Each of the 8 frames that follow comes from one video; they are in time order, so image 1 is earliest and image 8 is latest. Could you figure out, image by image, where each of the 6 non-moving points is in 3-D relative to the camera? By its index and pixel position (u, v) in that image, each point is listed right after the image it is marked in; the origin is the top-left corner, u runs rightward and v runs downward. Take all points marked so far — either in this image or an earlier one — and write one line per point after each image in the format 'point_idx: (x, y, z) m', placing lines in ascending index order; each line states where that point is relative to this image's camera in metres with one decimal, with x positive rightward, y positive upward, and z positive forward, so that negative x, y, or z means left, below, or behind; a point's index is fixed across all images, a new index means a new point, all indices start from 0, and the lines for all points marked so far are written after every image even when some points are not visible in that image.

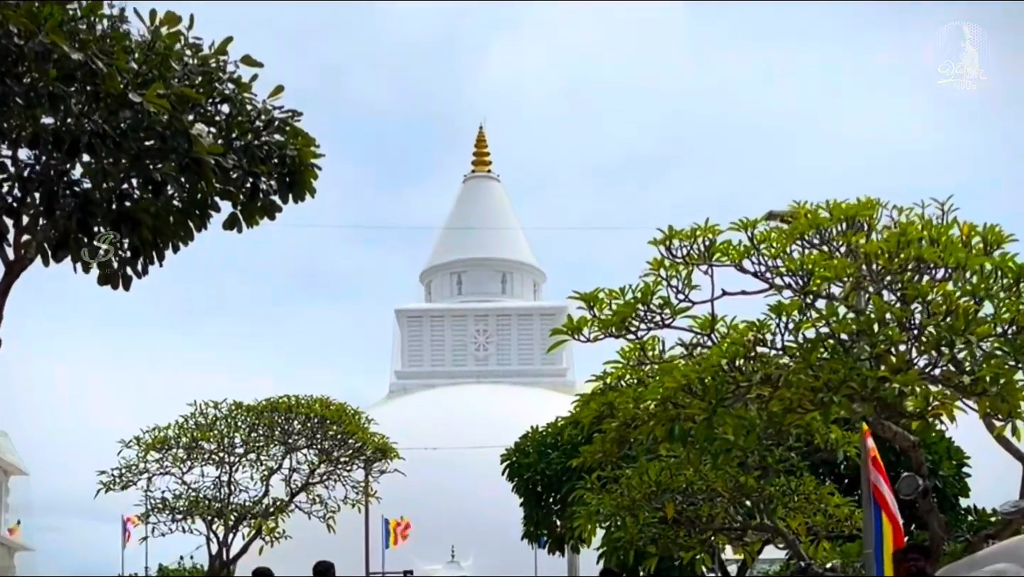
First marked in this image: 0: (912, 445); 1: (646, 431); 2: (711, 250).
0: (+3.3, -1.3, +13.7) m
1: (+0.9, -1.0, +11.5) m
2: (+1.4, +0.3, +12.0) m
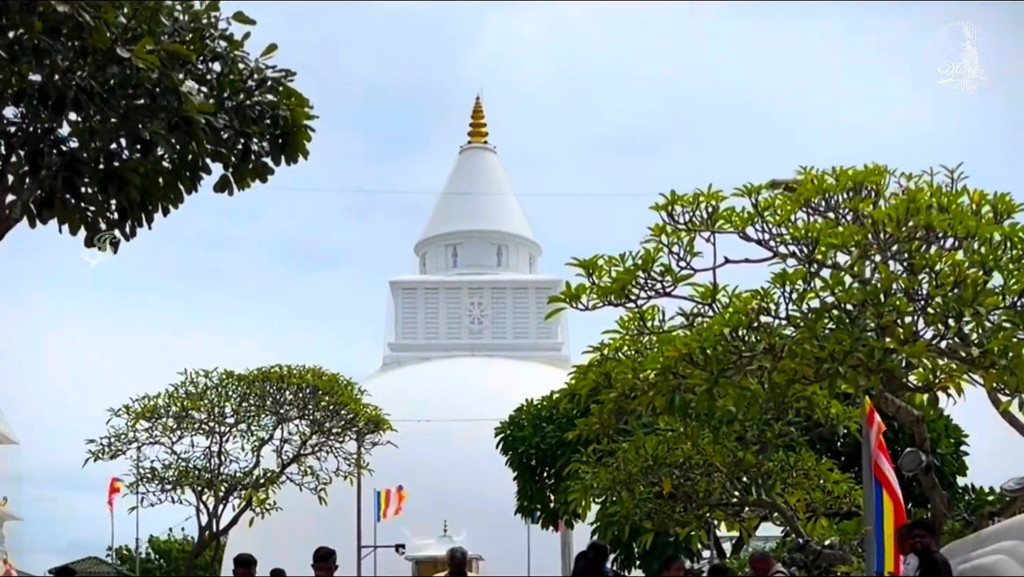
0: (+3.2, -1.0, +13.4) m
1: (+0.9, -0.8, +11.2) m
2: (+1.4, +0.5, +11.7) m
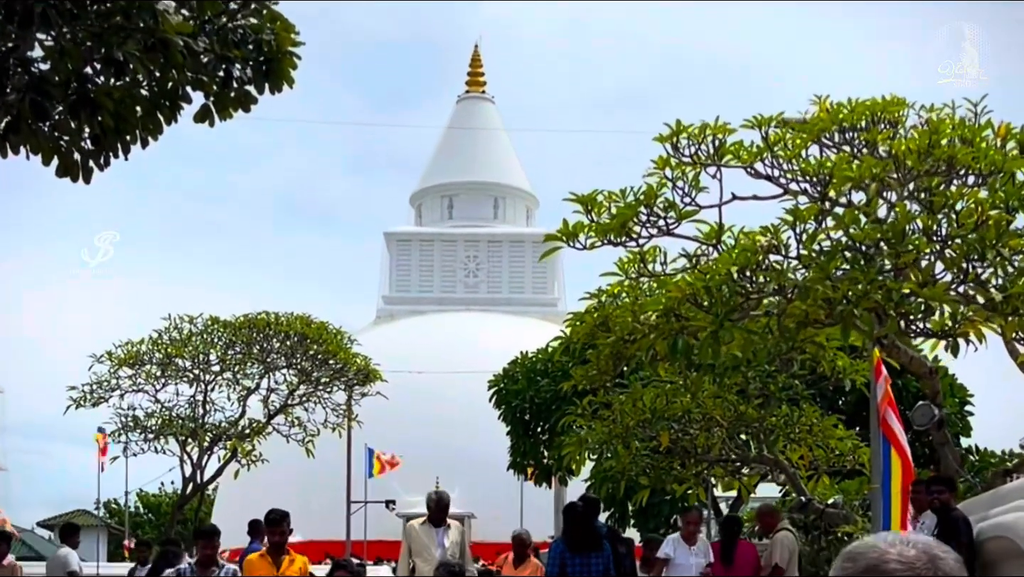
0: (+3.2, -0.6, +12.8) m
1: (+0.8, -0.4, +10.5) m
2: (+1.4, +0.9, +10.9) m
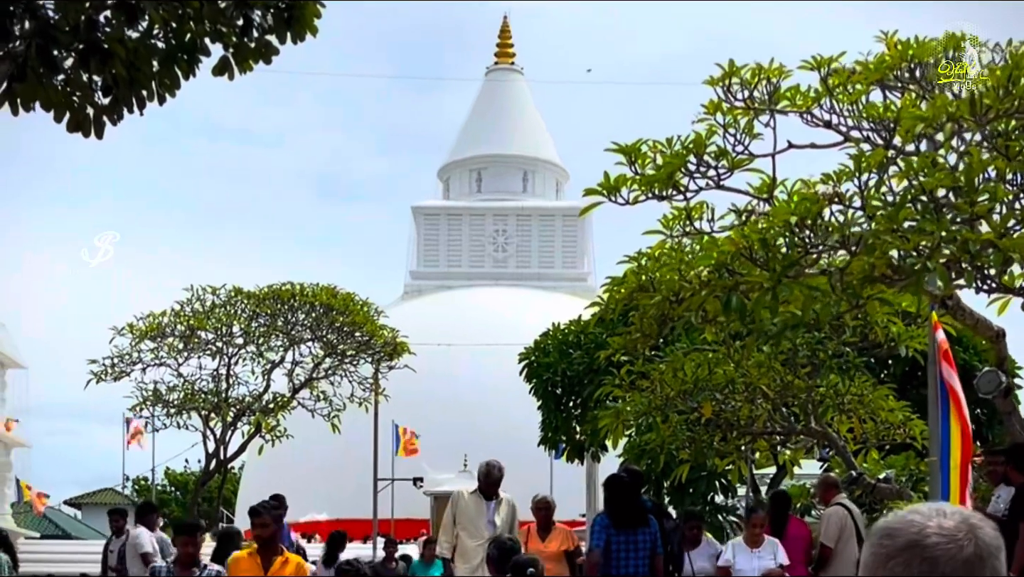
0: (+3.4, -0.3, +11.9) m
1: (+1.1, -0.1, +9.7) m
2: (+1.6, +1.2, +10.1) m
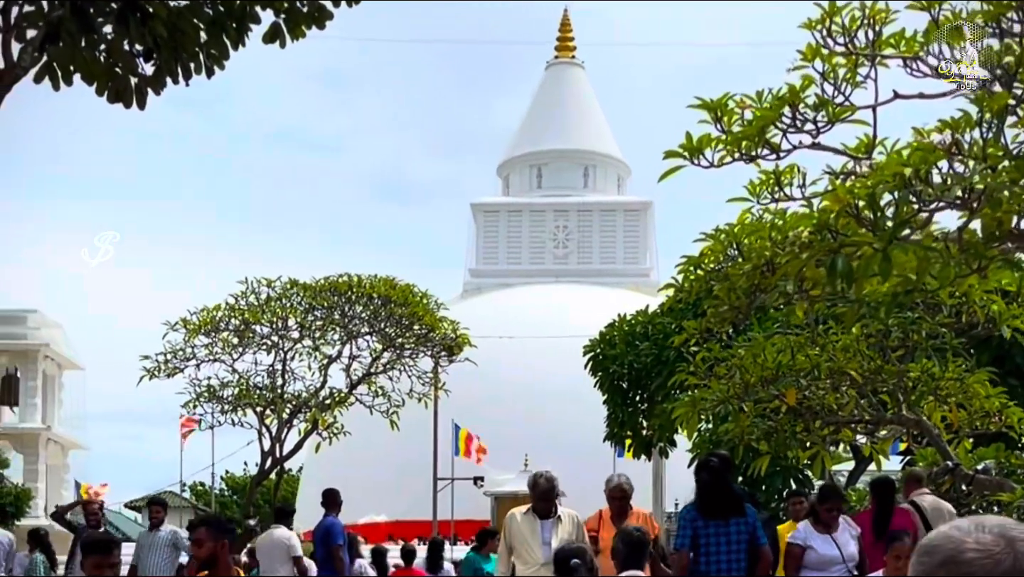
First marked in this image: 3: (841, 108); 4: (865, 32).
0: (+3.9, -0.1, +10.9) m
1: (+1.5, +0.1, +8.7) m
2: (+2.0, +1.3, +9.2) m
3: (+1.7, +0.9, +8.8) m
4: (+1.9, +1.4, +9.1) m
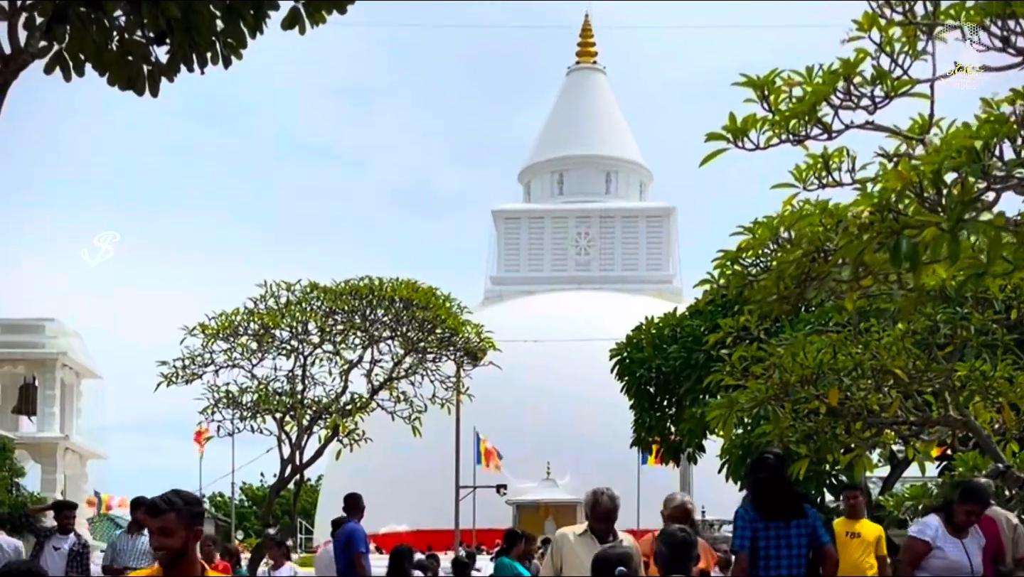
0: (+4.1, -0.1, +10.3) m
1: (+1.6, +0.2, +8.1) m
2: (+2.2, +1.4, +8.6) m
3: (+1.9, +1.0, +8.2) m
4: (+2.1, +1.5, +8.6) m
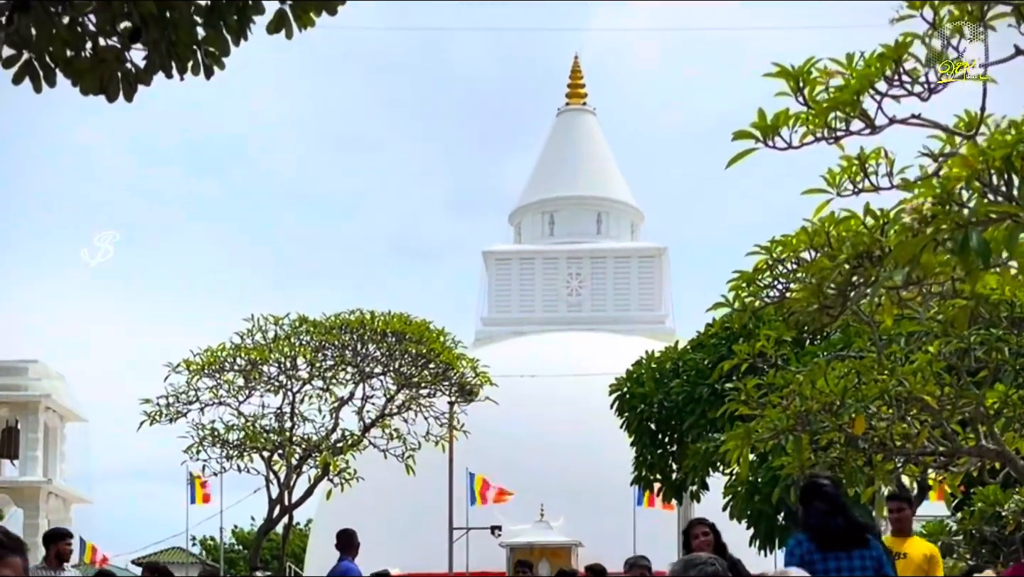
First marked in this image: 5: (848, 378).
0: (+4.1, -0.2, +9.5) m
1: (+1.7, +0.1, +7.3) m
2: (+2.2, +1.4, +7.8) m
3: (+1.9, +1.0, +7.4) m
4: (+2.2, +1.4, +7.8) m
5: (+2.6, -0.7, +13.1) m
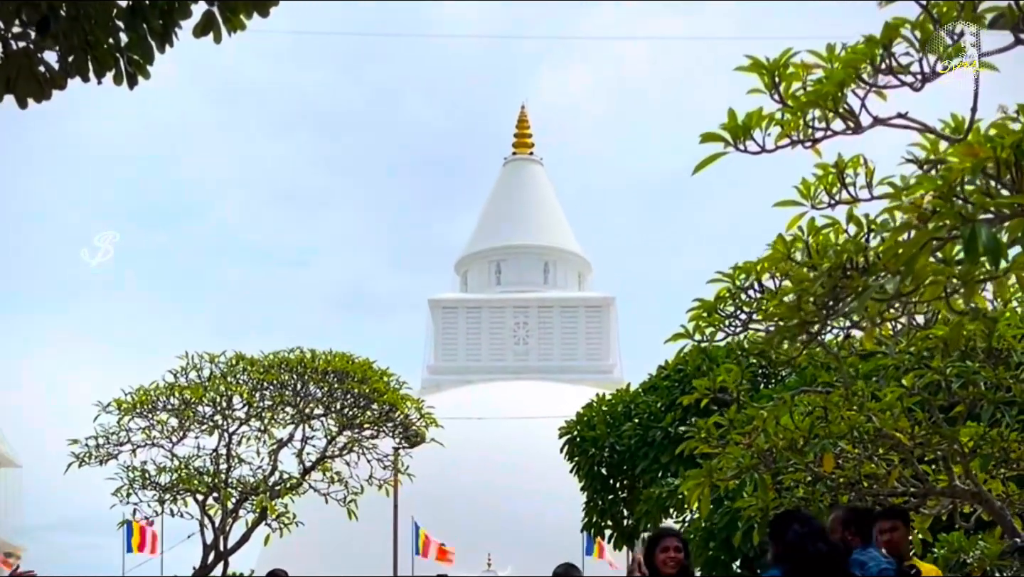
0: (+3.9, -0.3, +8.8) m
1: (+1.5, +0.1, +6.6) m
2: (+2.0, +1.3, +7.2) m
3: (+1.7, +0.9, +6.7) m
4: (+1.9, +1.4, +7.1) m
5: (+2.2, -0.9, +12.4) m
